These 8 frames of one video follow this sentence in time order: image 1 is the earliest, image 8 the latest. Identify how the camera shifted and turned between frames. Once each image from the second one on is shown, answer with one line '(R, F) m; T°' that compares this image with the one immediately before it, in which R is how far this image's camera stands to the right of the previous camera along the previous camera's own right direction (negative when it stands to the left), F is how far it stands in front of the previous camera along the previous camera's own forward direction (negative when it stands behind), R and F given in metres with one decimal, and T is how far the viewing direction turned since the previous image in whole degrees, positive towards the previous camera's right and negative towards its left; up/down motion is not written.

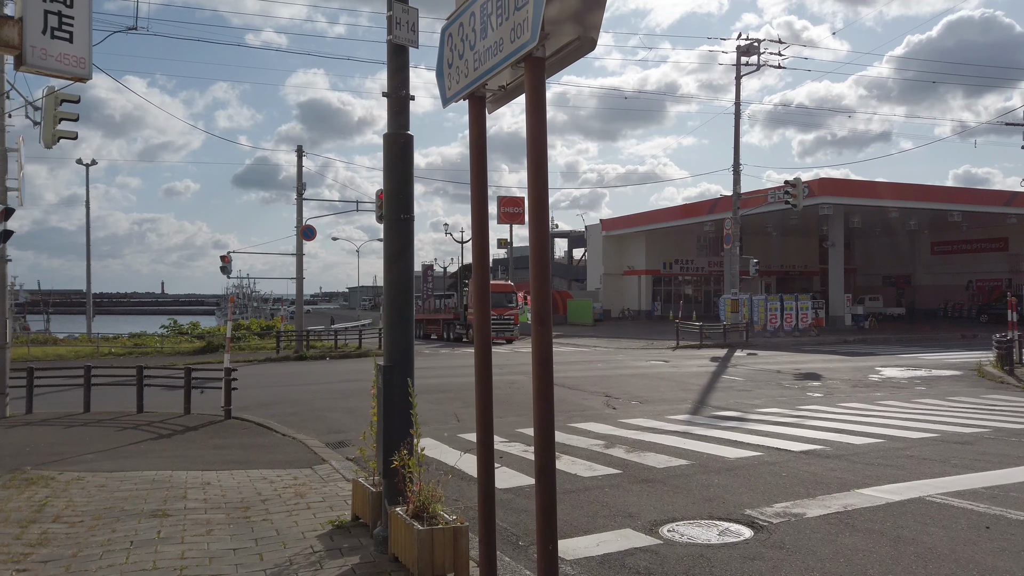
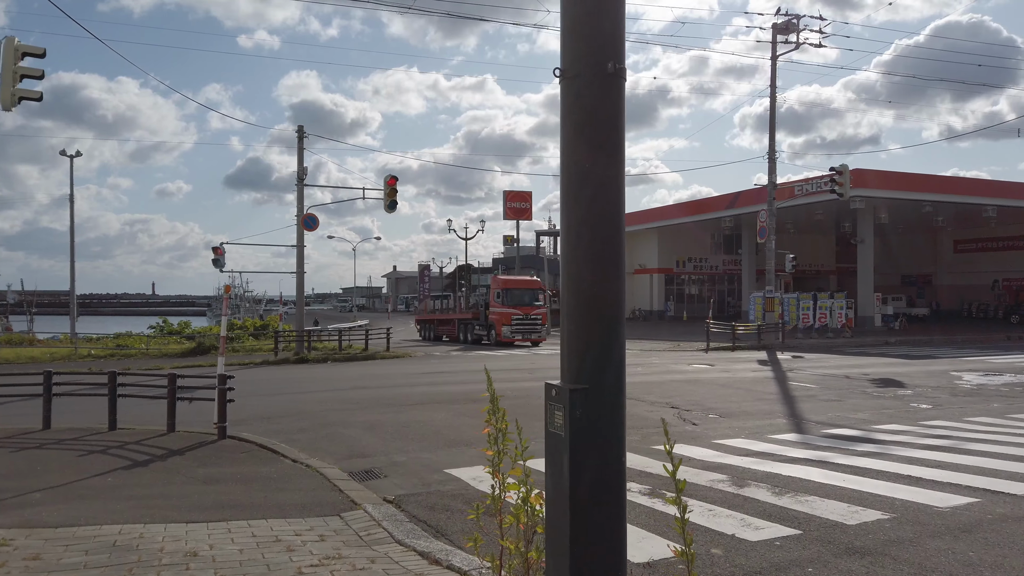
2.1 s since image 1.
(-1.1, +2.7) m; +1°
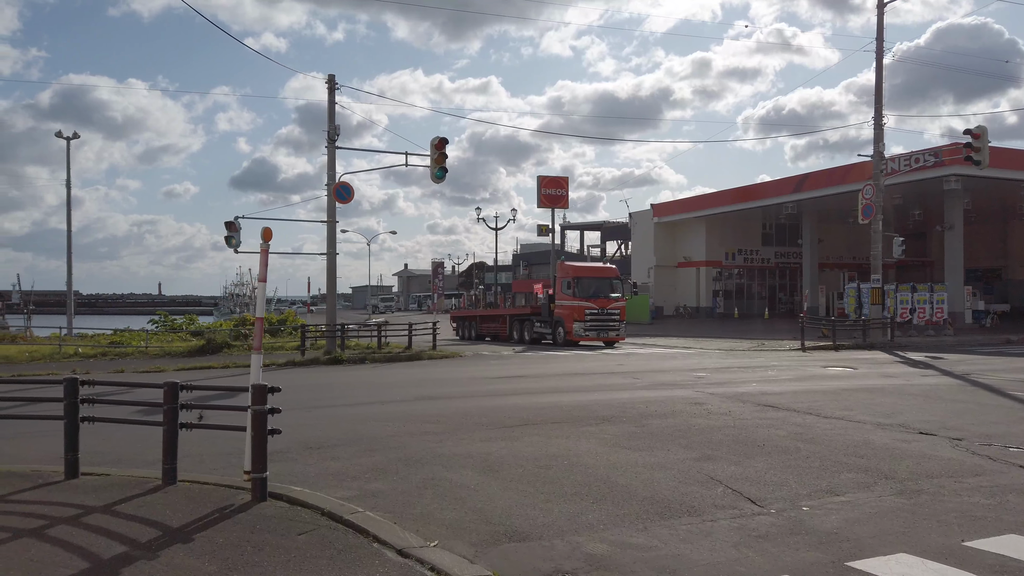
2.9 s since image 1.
(-2.1, +4.8) m; 0°
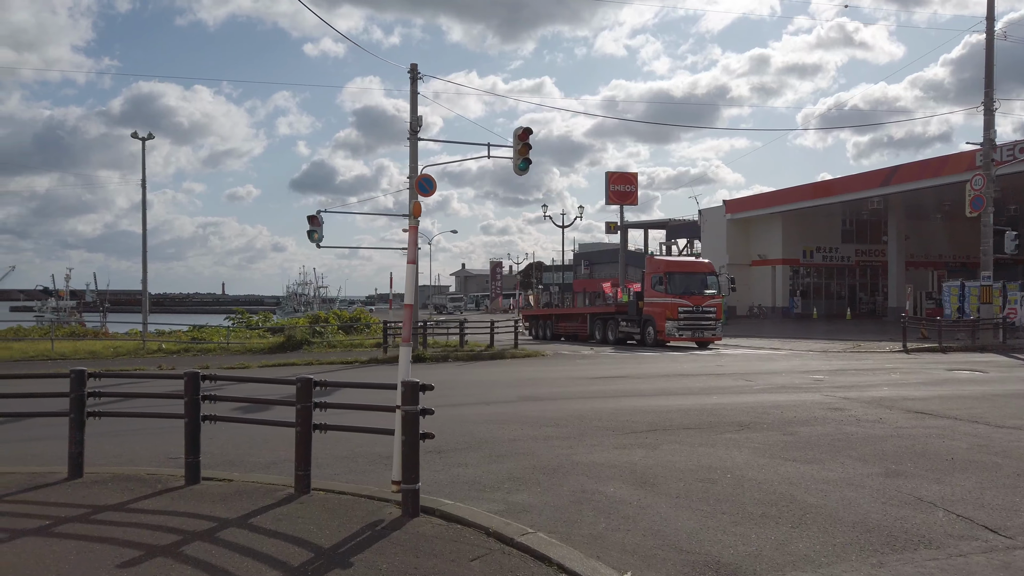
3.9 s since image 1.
(-1.0, +0.9) m; -4°
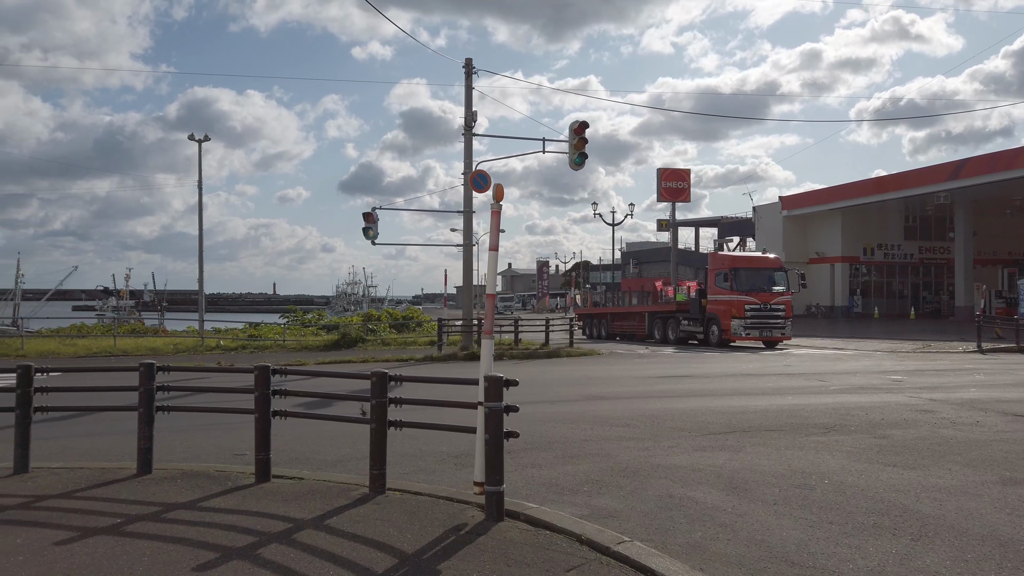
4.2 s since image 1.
(-0.3, +0.4) m; -3°
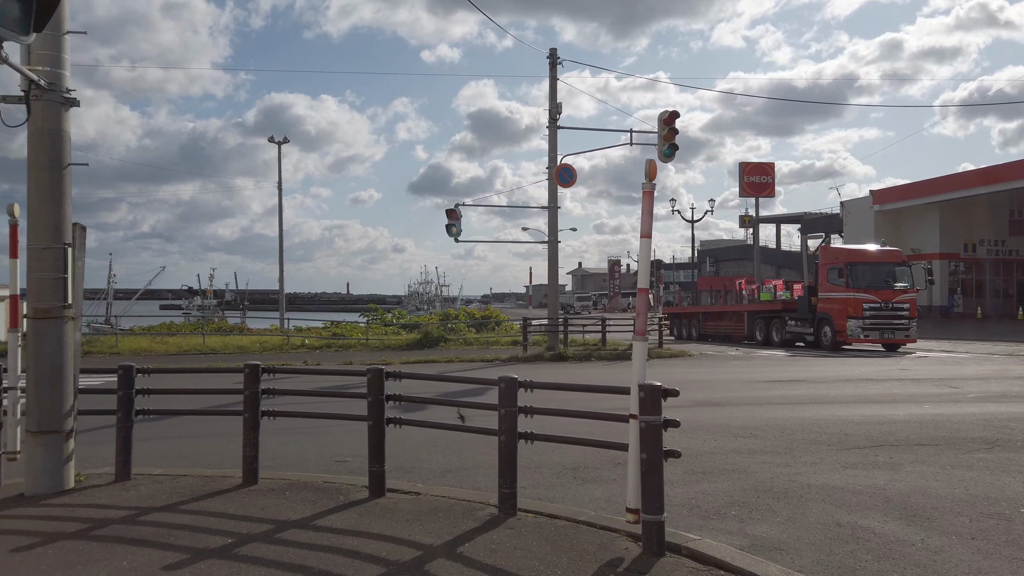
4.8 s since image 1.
(-0.5, +0.7) m; -5°
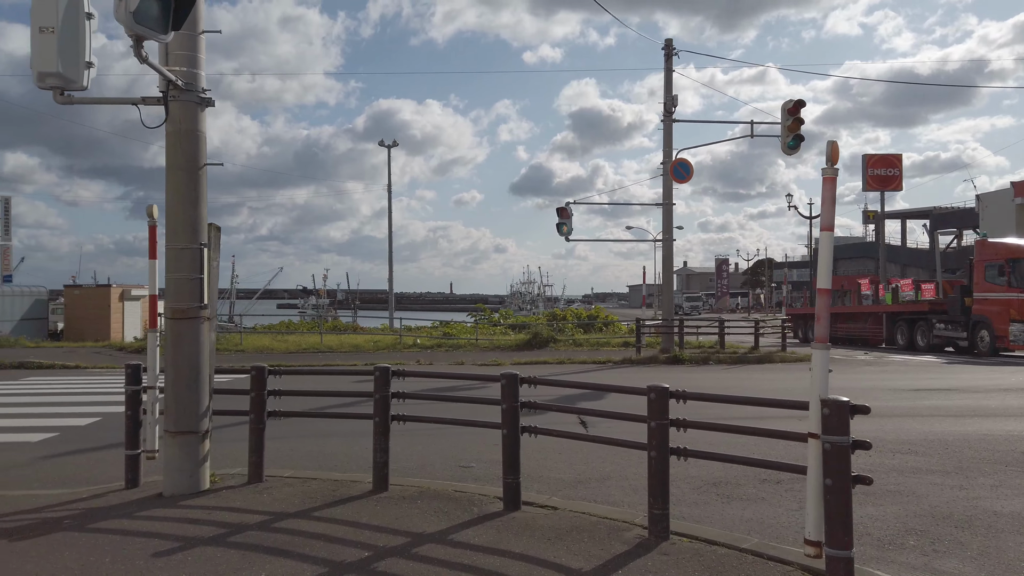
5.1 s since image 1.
(-0.3, +0.4) m; -8°
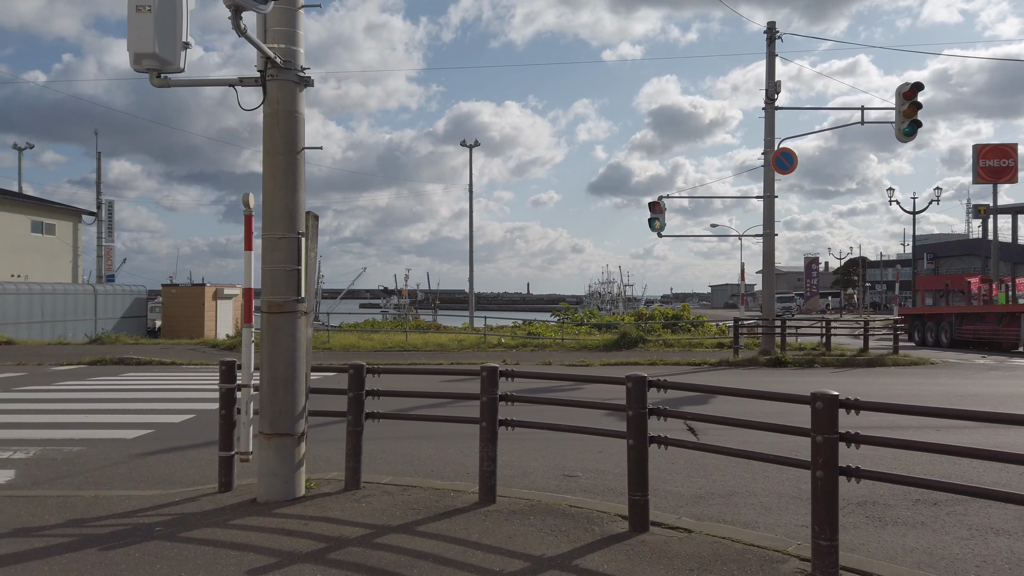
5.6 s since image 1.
(-0.3, +0.6) m; -6°
